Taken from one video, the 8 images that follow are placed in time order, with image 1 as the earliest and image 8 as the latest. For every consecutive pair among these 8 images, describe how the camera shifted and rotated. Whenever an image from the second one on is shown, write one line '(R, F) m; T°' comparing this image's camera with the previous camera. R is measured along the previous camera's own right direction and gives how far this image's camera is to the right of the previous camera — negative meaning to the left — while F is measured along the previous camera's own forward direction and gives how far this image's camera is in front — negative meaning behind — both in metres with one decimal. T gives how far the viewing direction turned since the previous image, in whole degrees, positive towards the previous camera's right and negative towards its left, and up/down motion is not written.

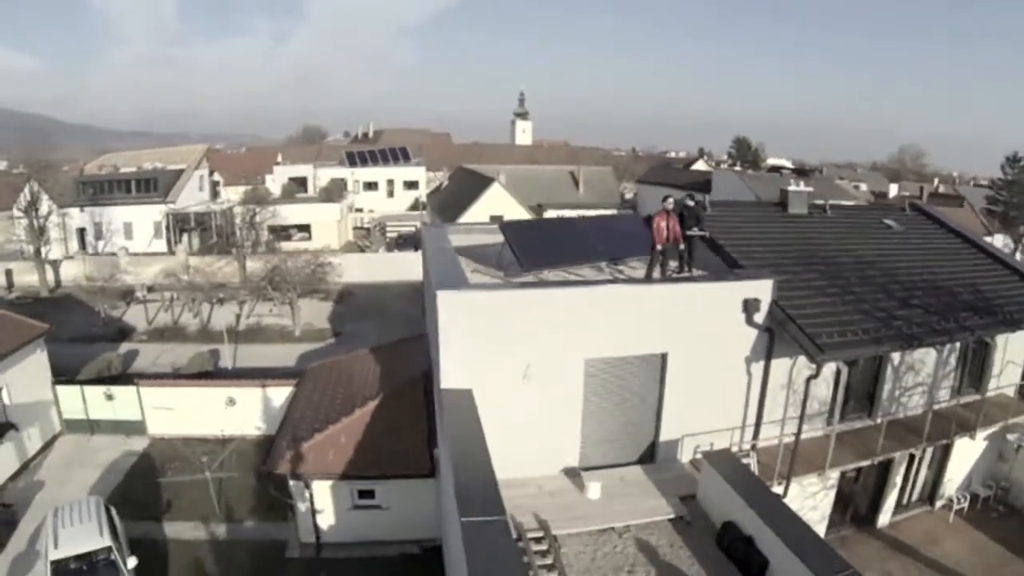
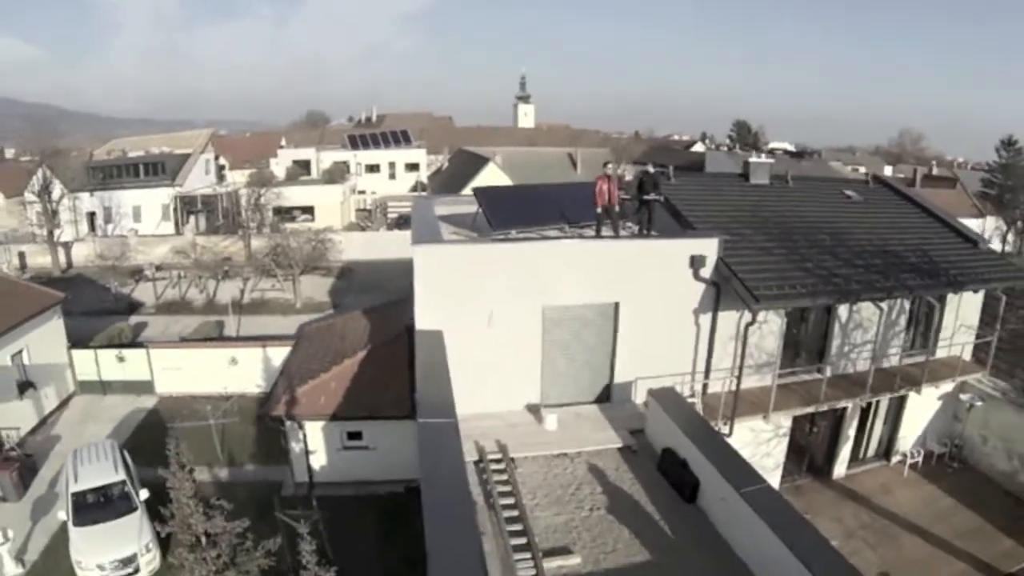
(+0.6, -1.0) m; 0°
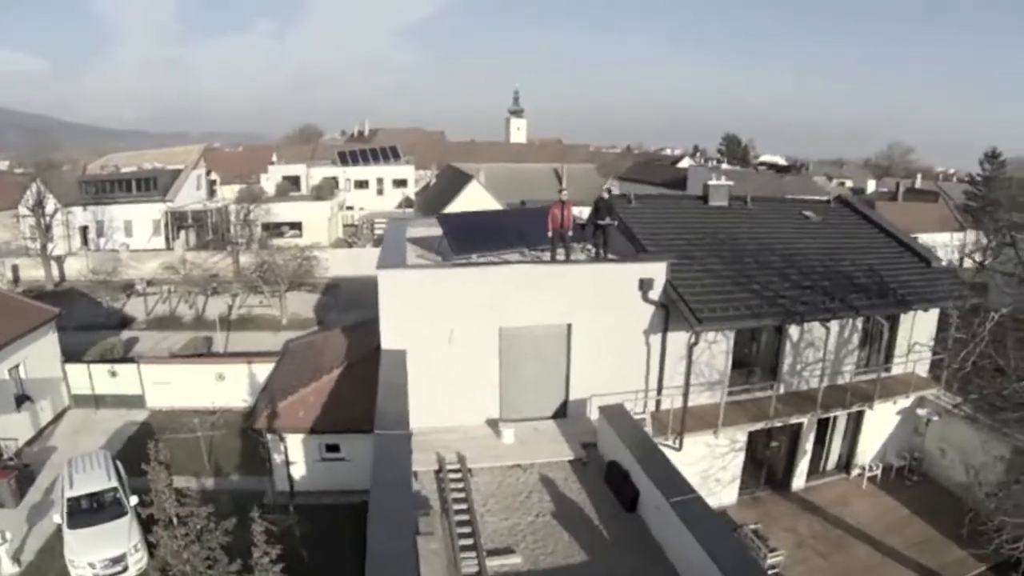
(+0.6, -0.8) m; 0°
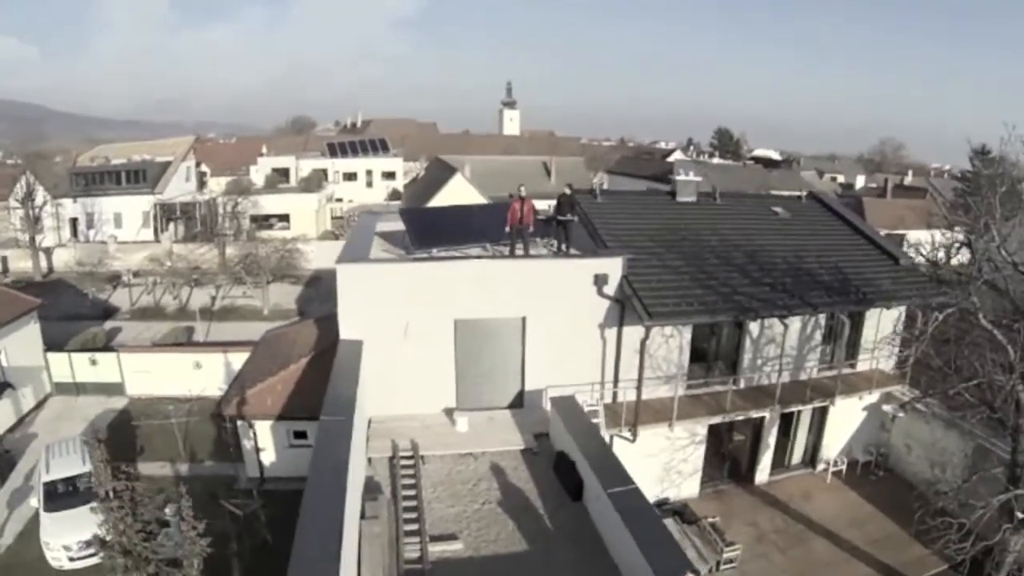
(+0.8, -0.3) m; 0°
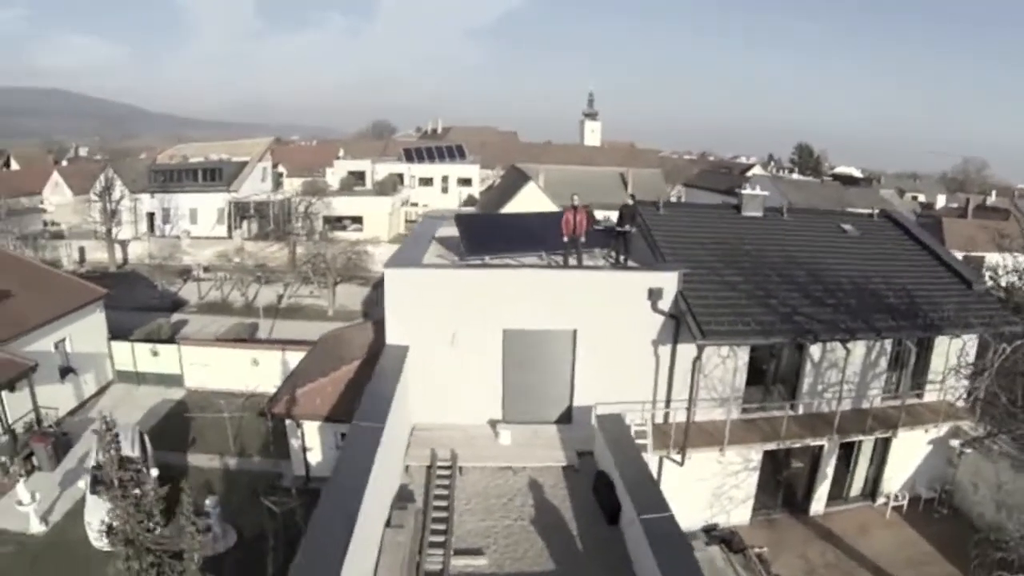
(0.0, +0.3) m; -5°
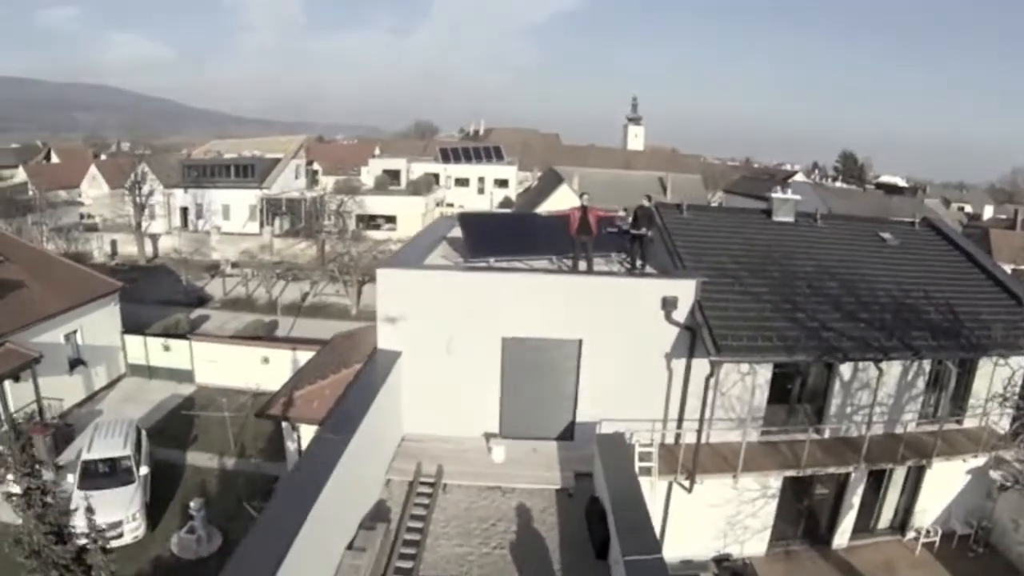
(+0.5, +0.8) m; -3°
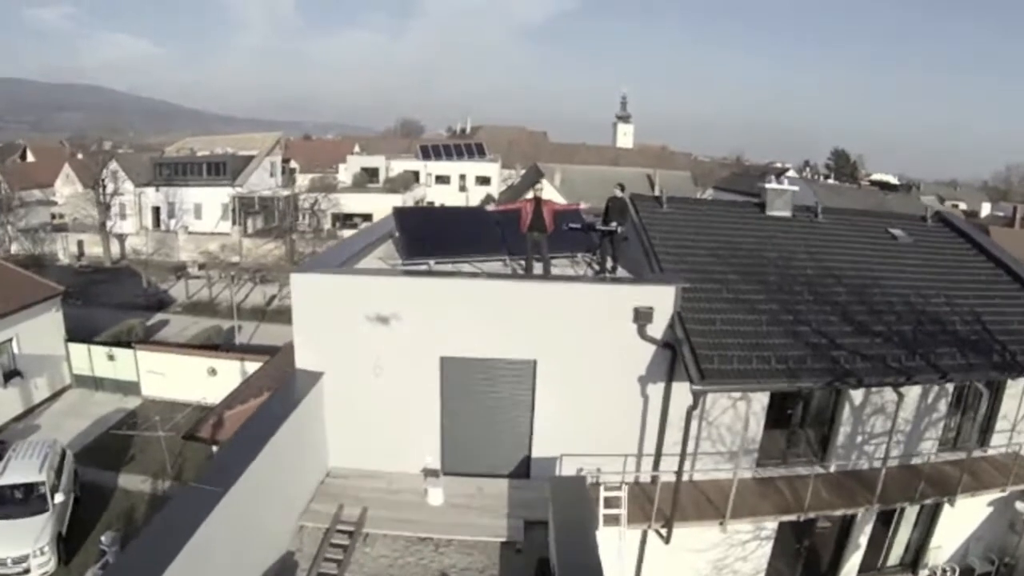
(+0.7, +1.6) m; 0°
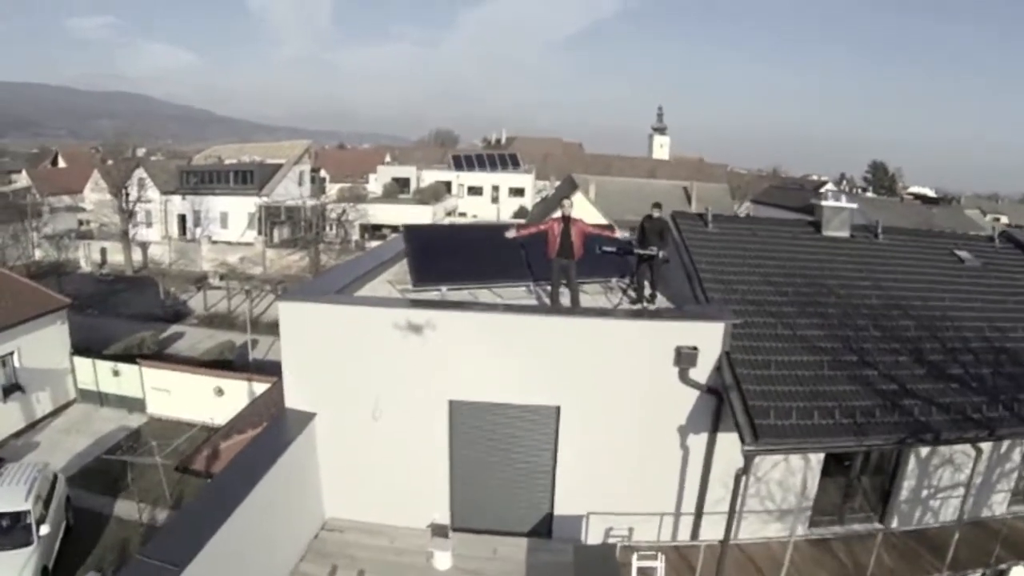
(0.0, +1.1) m; -2°
